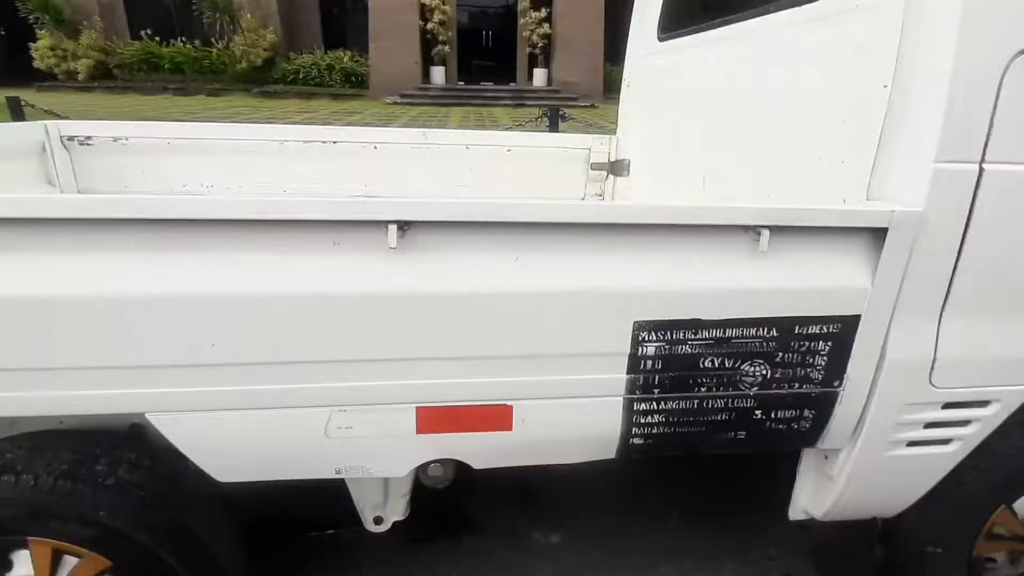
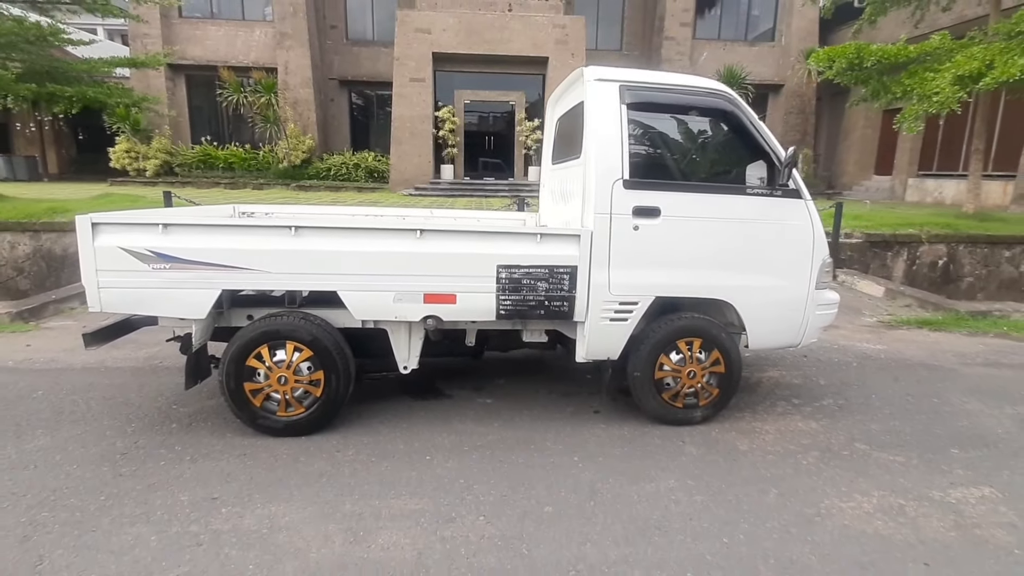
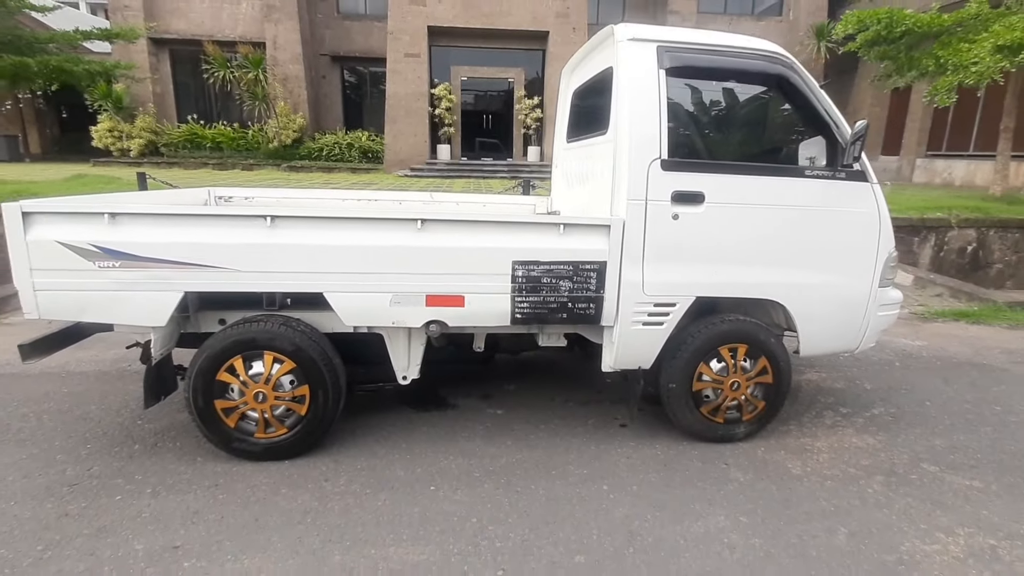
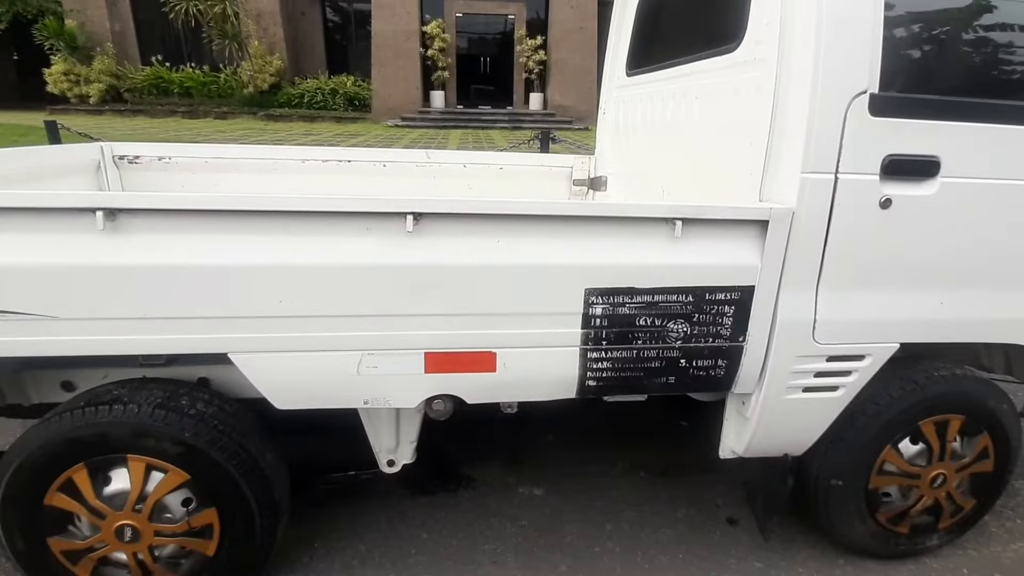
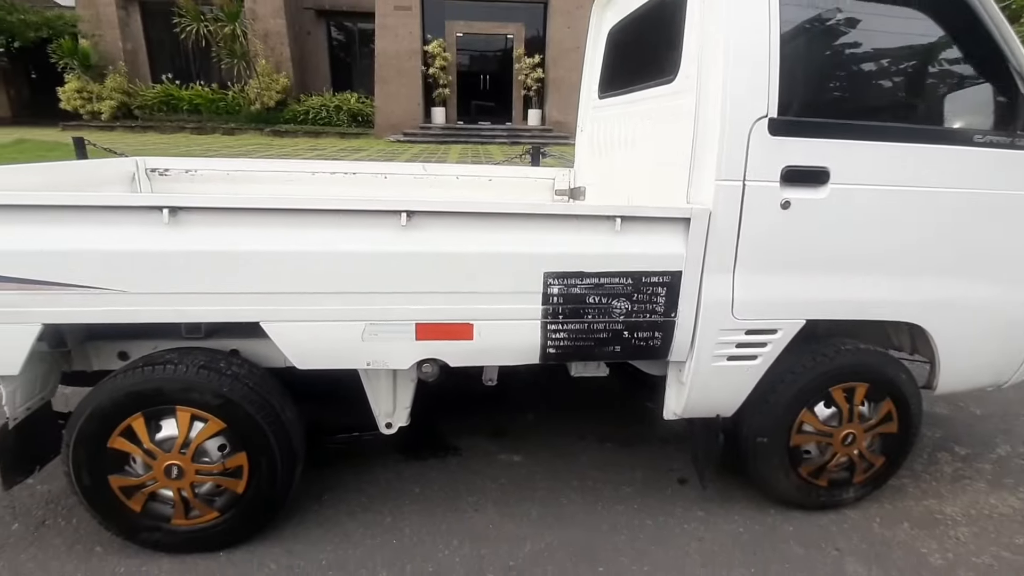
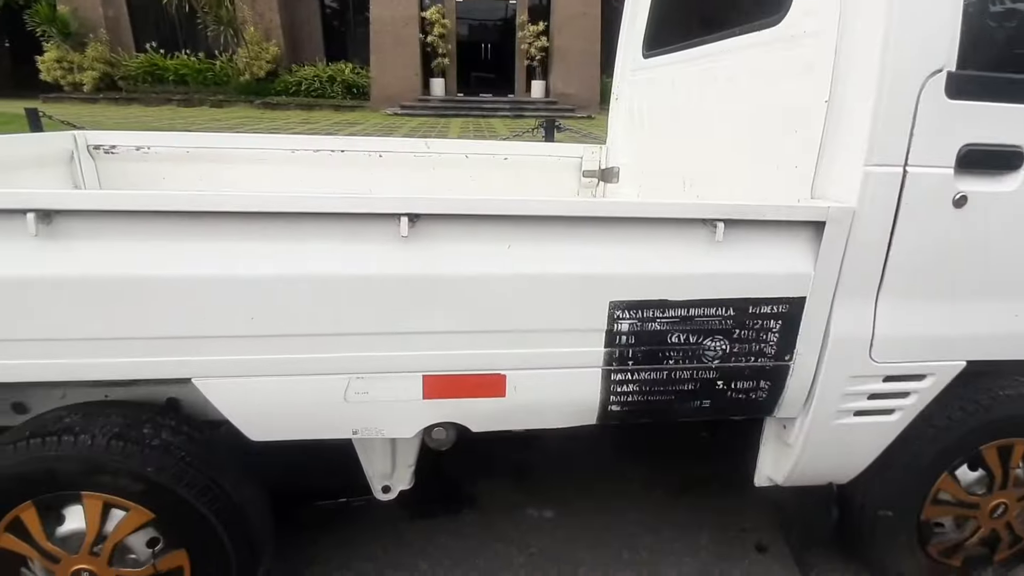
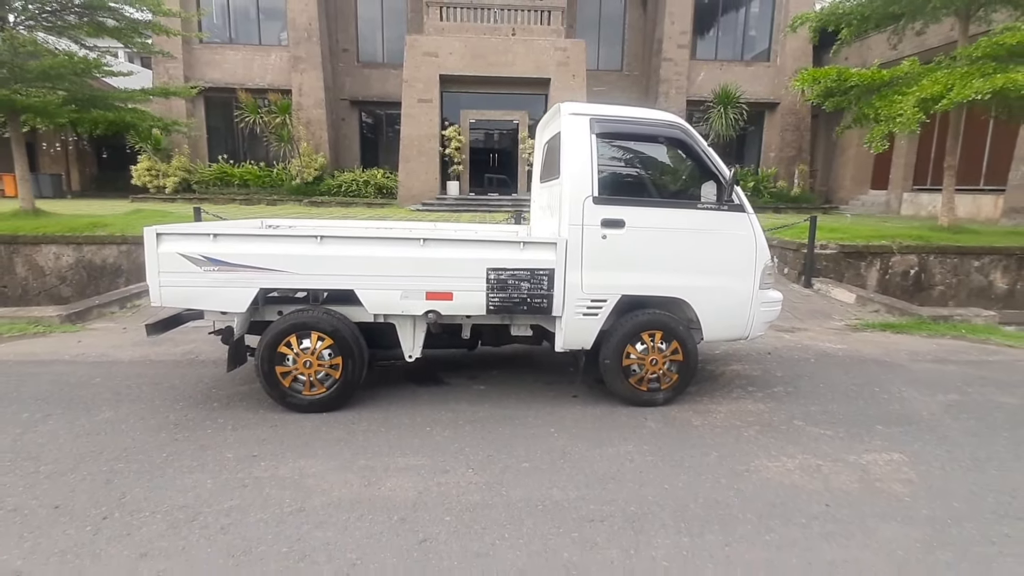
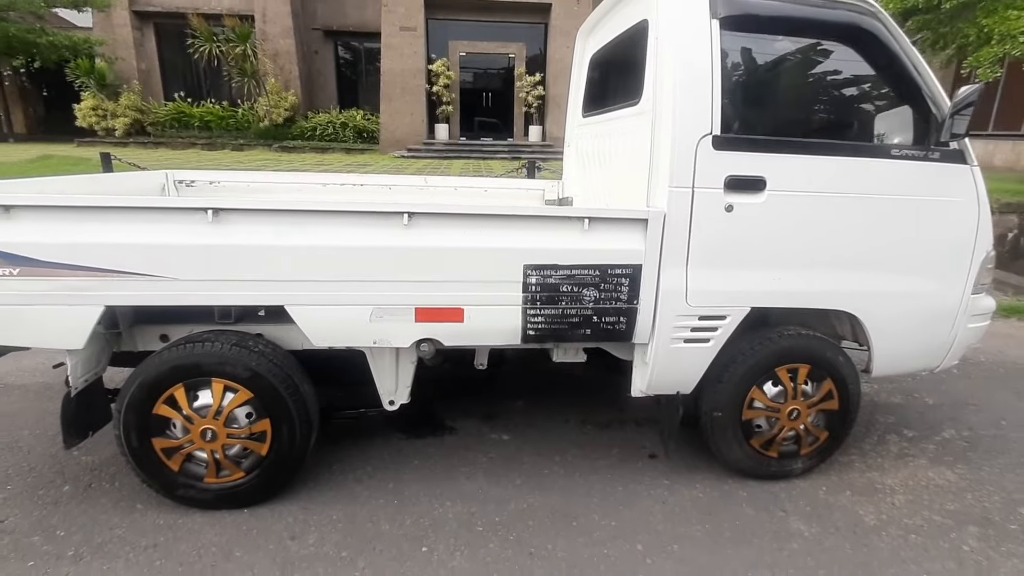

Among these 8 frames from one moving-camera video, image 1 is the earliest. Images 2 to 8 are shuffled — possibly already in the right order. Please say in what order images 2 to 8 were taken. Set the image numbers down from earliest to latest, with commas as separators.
6, 4, 5, 8, 3, 2, 7
